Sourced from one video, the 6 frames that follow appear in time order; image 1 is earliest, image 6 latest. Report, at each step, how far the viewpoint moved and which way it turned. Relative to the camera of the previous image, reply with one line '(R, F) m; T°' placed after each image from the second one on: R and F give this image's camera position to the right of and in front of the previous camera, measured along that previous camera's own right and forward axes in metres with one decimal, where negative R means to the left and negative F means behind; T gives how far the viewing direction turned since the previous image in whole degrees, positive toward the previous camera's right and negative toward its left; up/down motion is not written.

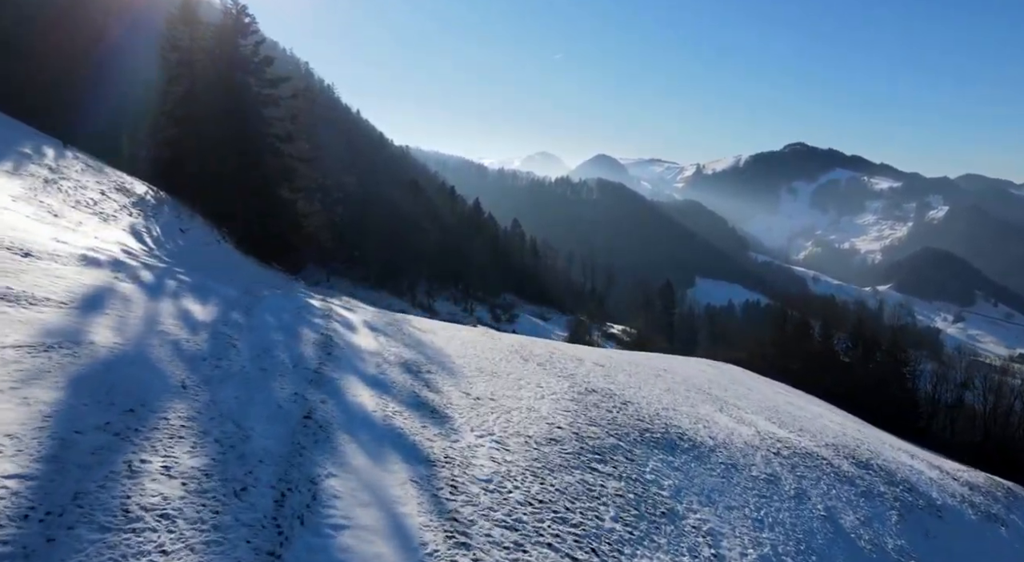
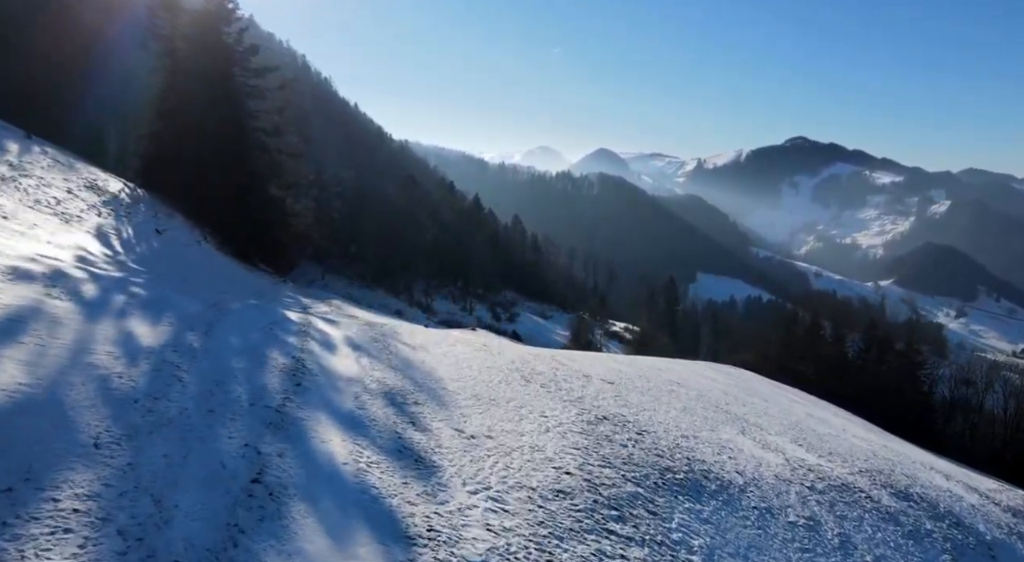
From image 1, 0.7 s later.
(0.0, +1.9) m; 0°
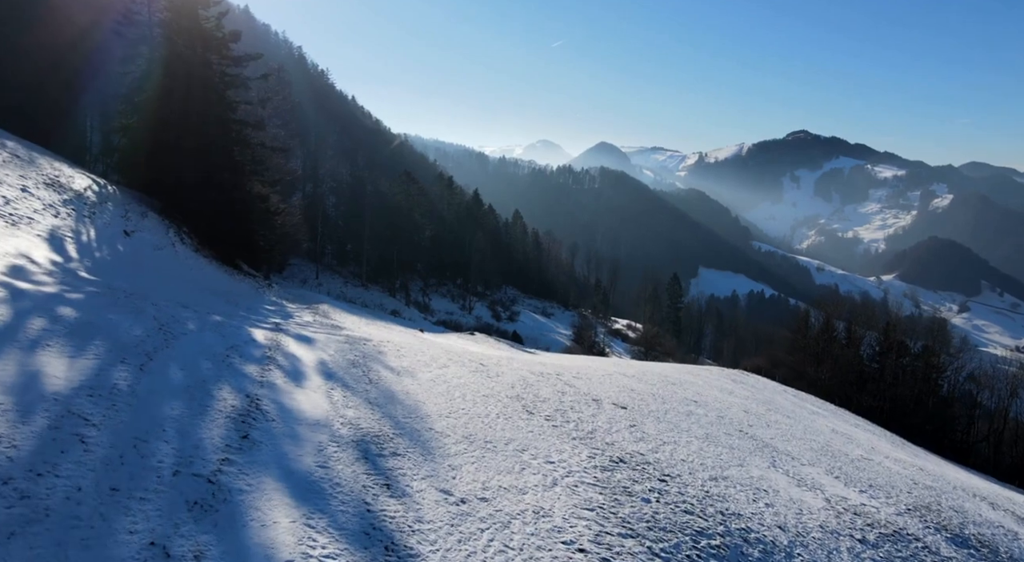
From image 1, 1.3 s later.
(0.0, +2.2) m; 0°
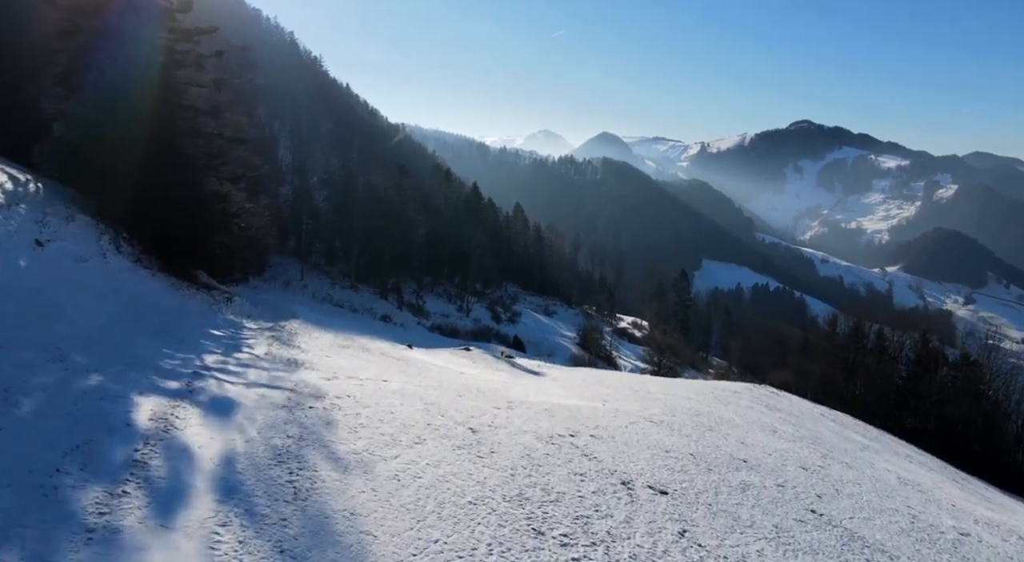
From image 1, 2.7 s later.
(0.0, +4.5) m; 0°
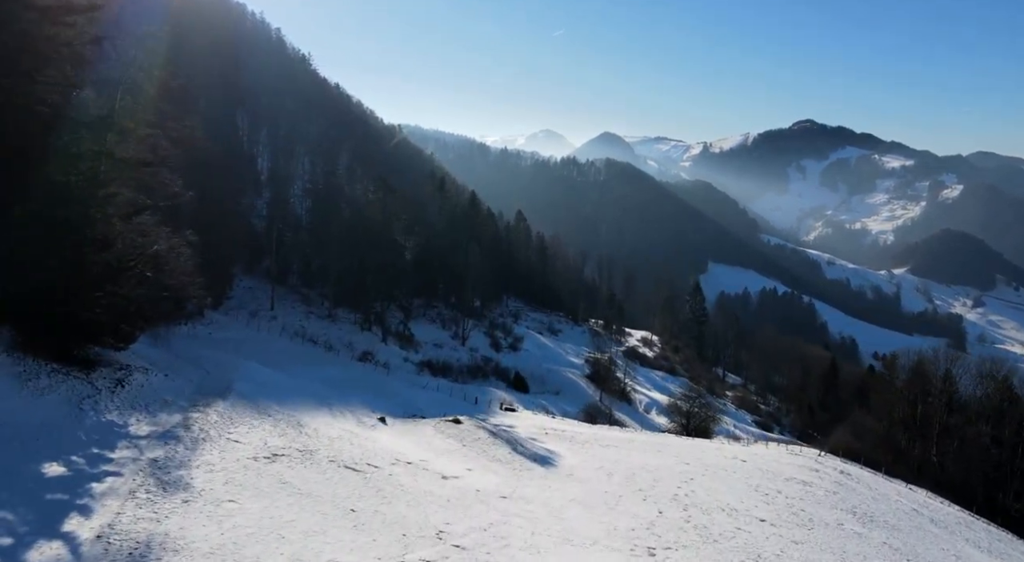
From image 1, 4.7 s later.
(0.0, +7.5) m; 0°
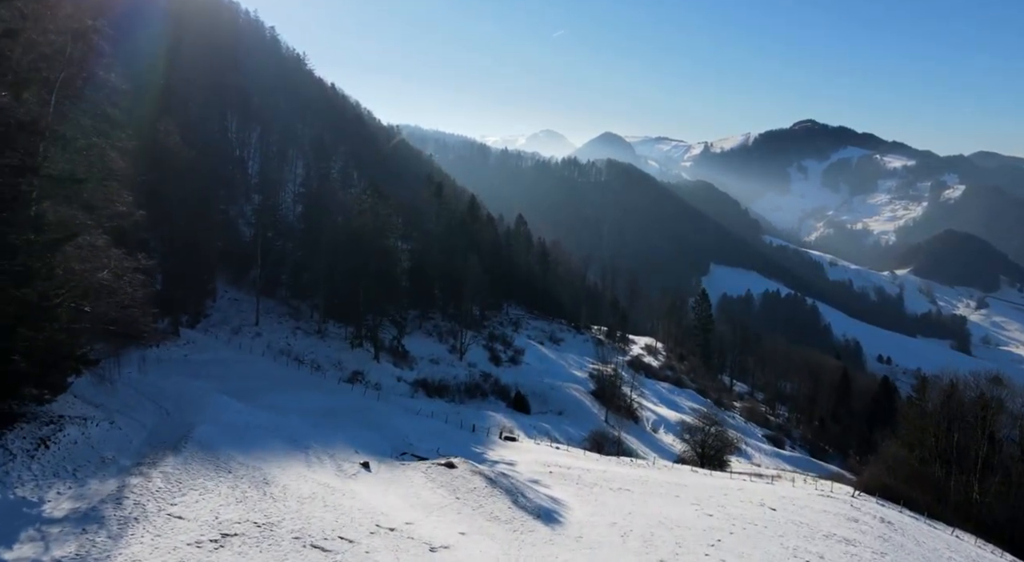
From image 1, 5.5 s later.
(0.0, +3.1) m; 0°
